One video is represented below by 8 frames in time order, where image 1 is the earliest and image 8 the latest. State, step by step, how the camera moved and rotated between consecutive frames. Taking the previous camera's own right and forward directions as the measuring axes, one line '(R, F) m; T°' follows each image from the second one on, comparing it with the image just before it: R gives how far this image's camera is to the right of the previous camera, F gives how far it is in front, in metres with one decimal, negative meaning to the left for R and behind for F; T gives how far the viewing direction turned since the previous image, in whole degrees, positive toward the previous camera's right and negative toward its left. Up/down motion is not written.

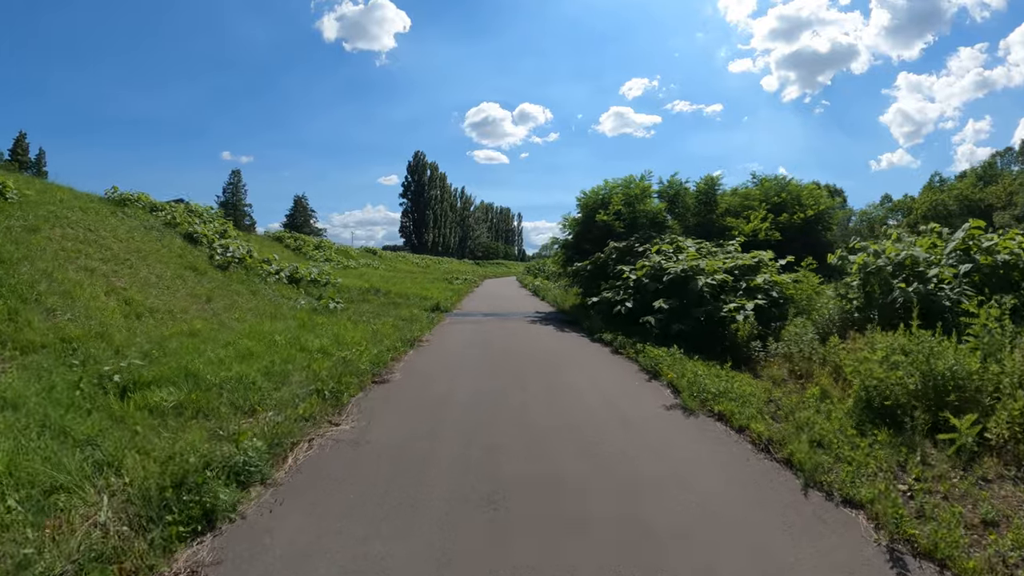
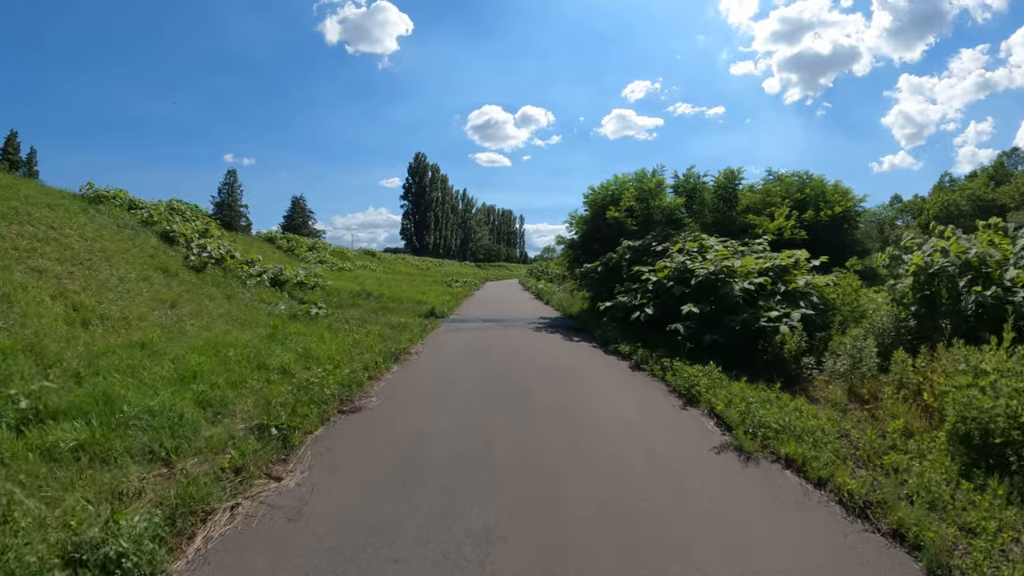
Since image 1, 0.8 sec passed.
(0.0, +1.3) m; 0°
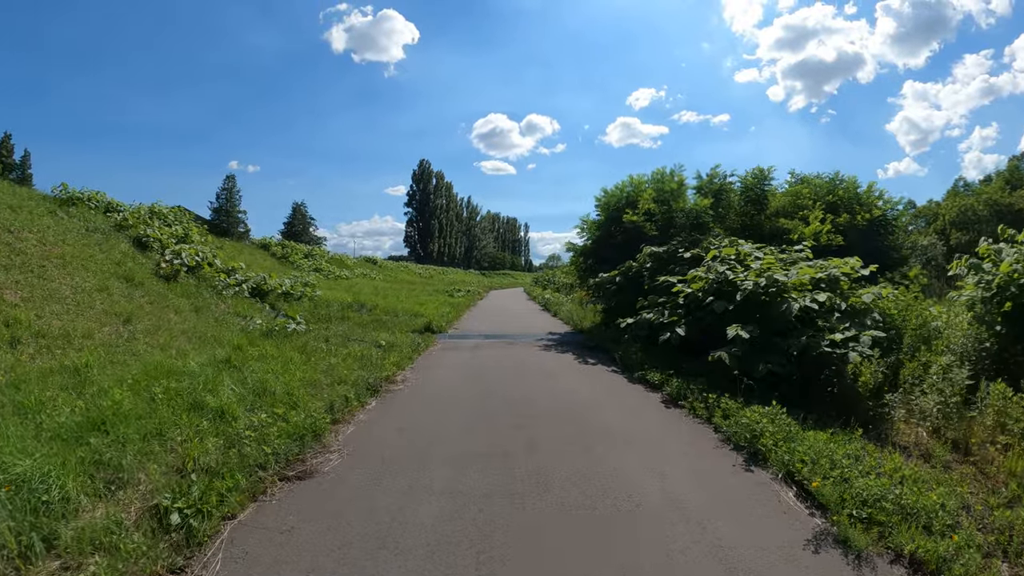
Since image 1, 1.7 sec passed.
(0.0, +1.3) m; 0°
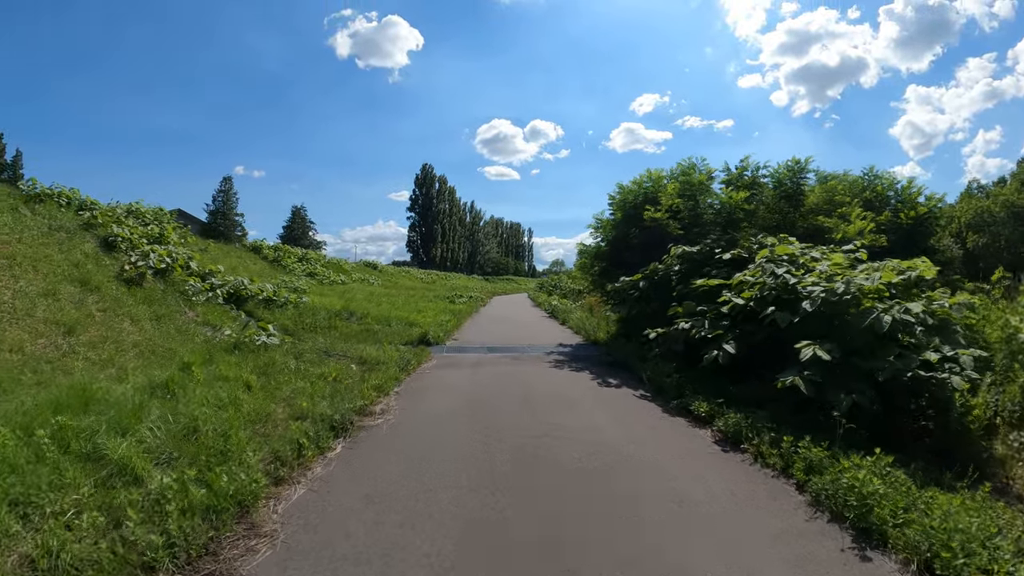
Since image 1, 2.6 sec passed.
(0.0, +1.3) m; 0°
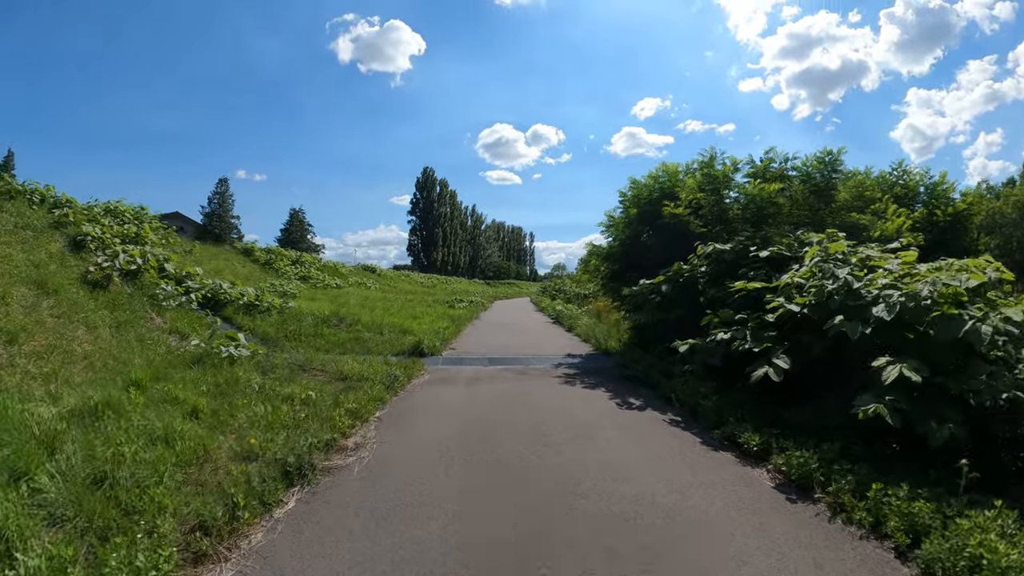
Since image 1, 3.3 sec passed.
(0.0, +1.0) m; 0°
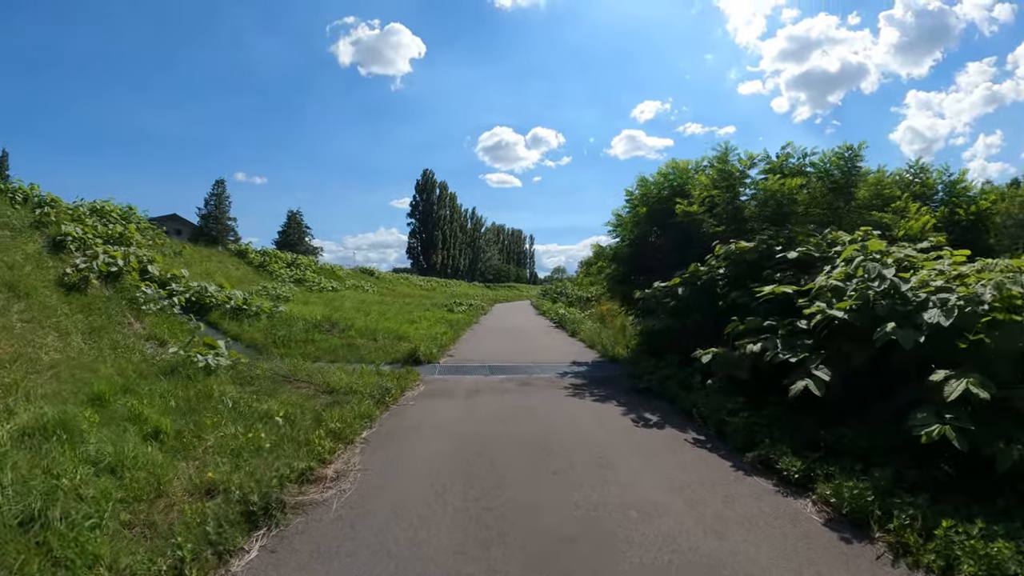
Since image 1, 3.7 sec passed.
(0.0, +0.6) m; 0°
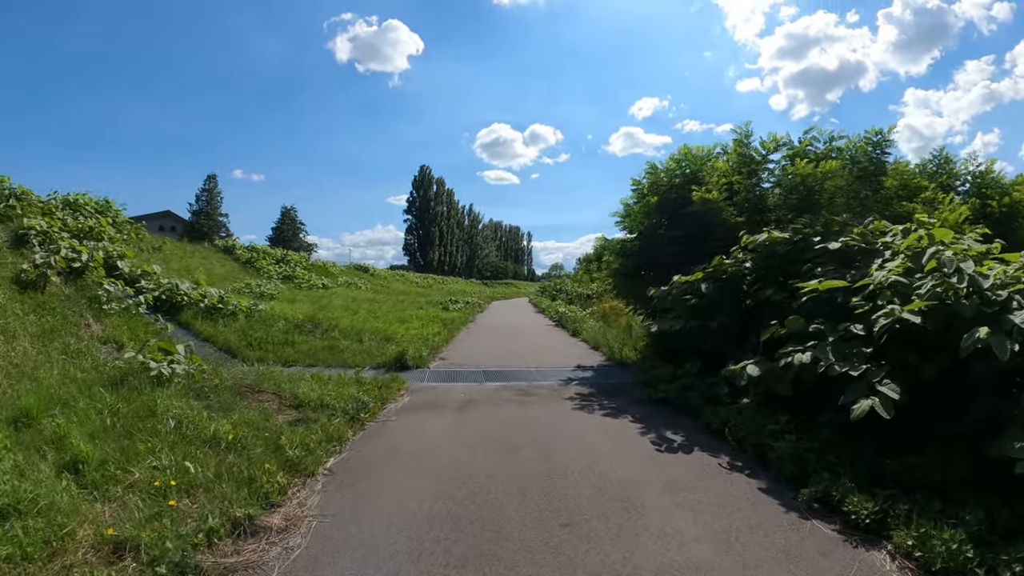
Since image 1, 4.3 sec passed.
(0.0, +0.8) m; 0°
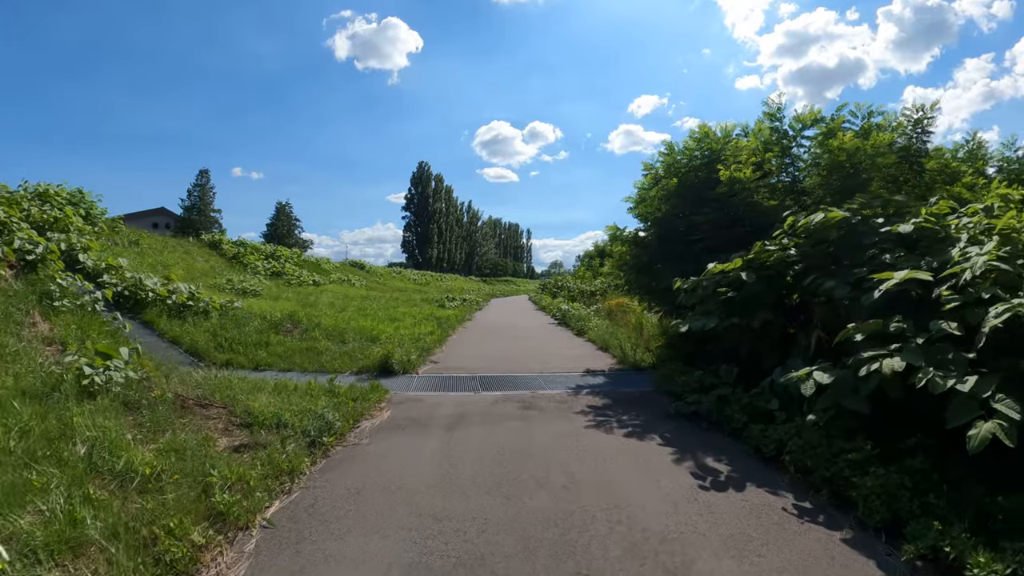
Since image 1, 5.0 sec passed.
(0.0, +0.9) m; 0°
